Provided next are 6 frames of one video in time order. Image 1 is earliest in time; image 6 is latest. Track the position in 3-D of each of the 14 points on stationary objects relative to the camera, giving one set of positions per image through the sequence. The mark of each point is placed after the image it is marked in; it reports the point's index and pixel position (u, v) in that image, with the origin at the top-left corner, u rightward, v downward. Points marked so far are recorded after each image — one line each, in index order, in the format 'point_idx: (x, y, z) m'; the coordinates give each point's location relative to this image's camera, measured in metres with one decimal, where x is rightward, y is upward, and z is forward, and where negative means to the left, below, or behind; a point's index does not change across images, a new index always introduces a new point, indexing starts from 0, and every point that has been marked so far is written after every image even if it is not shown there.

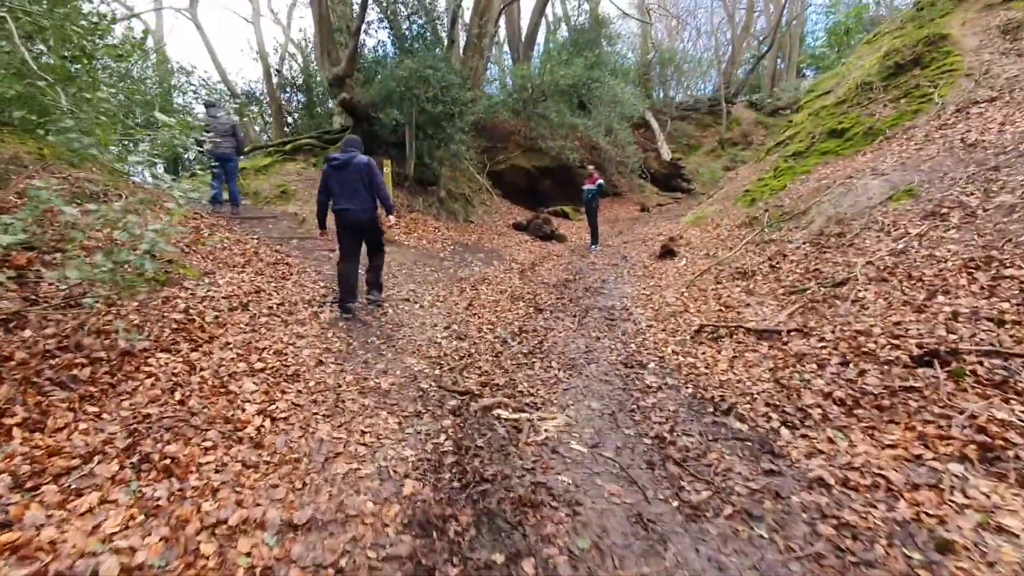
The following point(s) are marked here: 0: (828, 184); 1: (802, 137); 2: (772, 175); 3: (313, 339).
0: (+6.8, +2.3, +11.0) m
1: (+8.8, +4.6, +15.4) m
2: (+7.4, +3.2, +14.5) m
3: (-2.3, -0.6, +5.8) m
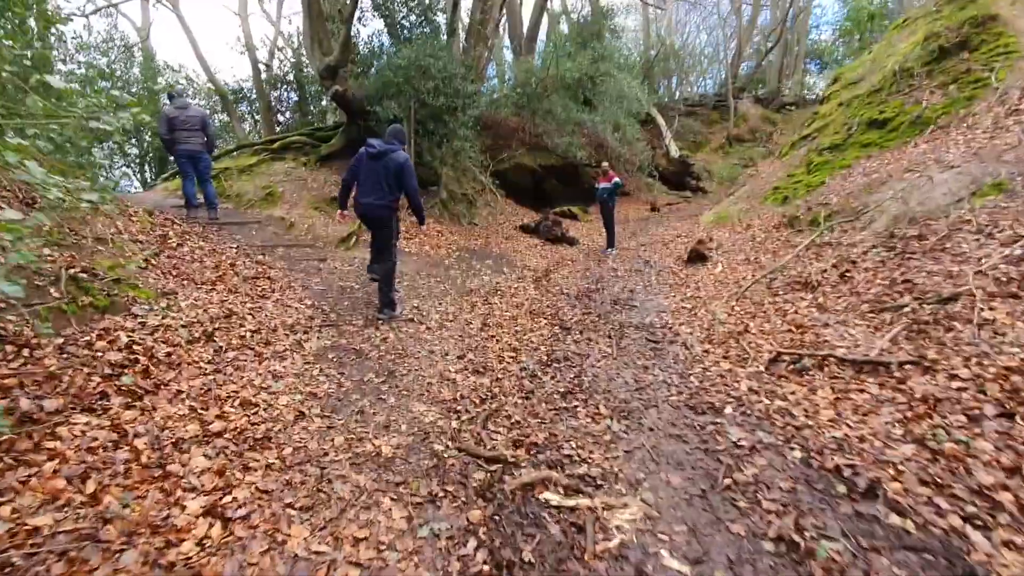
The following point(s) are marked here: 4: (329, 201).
0: (+7.1, +2.1, +9.8) m
1: (+9.0, +4.4, +14.2) m
2: (+7.7, +3.1, +13.3) m
3: (-2.0, -0.8, +4.6) m
4: (-4.3, +2.1, +11.8) m
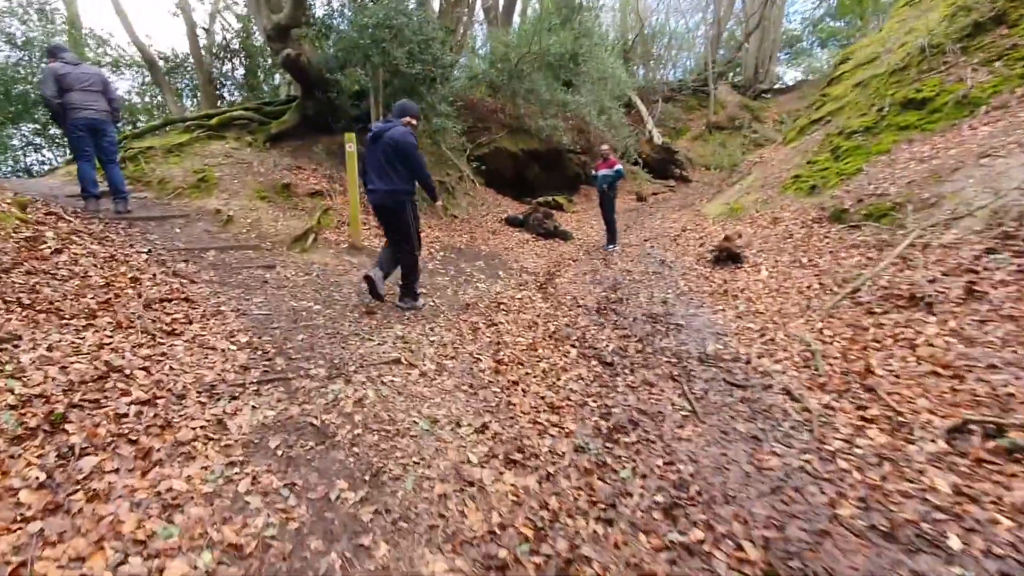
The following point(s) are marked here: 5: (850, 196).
0: (+7.1, +2.0, +8.3) m
1: (+8.7, +4.5, +12.8) m
2: (+7.4, +3.0, +11.8) m
3: (-1.6, -1.1, +2.5) m
4: (-4.4, +1.9, +9.6) m
5: (+6.3, +1.7, +9.4) m
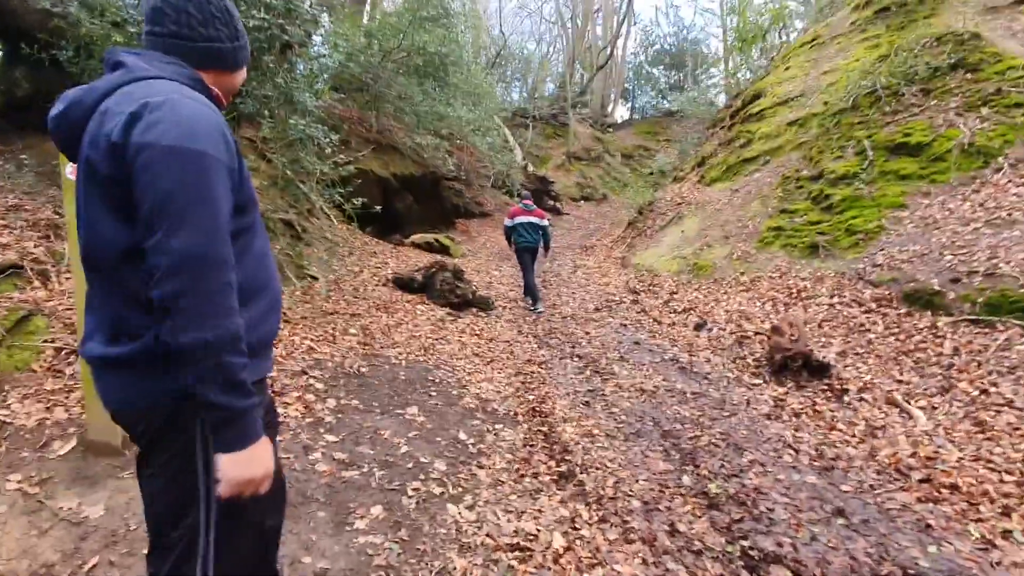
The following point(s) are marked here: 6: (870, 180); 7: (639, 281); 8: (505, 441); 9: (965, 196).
0: (+6.6, +0.7, +6.2) m
1: (+6.6, +3.0, +11.0) m
2: (+5.8, +1.5, +9.7) m
3: (+0.5, -2.5, -2.2) m
4: (-4.6, +0.2, +3.6) m
5: (+5.5, +0.3, +7.0) m
6: (+6.5, +2.0, +9.3) m
7: (+2.8, +0.2, +11.1) m
8: (-0.1, -1.4, +4.6) m
9: (+7.0, +1.4, +7.9) m
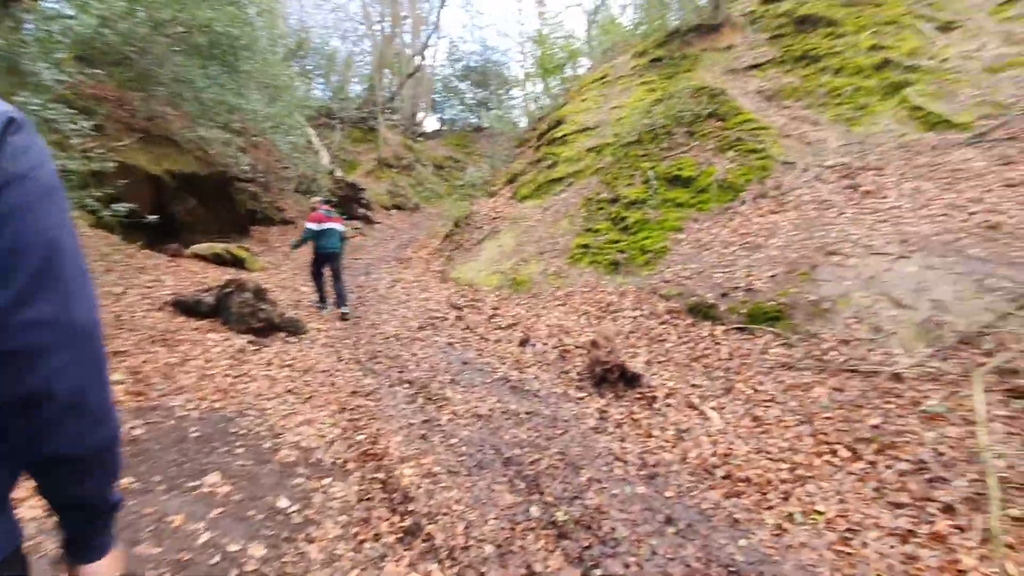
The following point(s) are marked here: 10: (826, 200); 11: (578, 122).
0: (+4.3, +0.5, +7.9) m
1: (+2.4, +2.7, +12.4) m
2: (+2.2, +1.3, +10.8) m
3: (+1.6, -2.6, -2.2) m
4: (-5.3, -0.1, +1.4) m
5: (+2.9, 0.0, +8.2) m
6: (+3.0, +1.7, +10.8) m
7: (-1.1, -0.2, +11.0) m
8: (-1.4, -1.7, +4.0) m
9: (+4.0, +1.2, +9.6) m
10: (+5.5, +1.5, +8.9) m
11: (+2.1, +5.2, +15.9) m
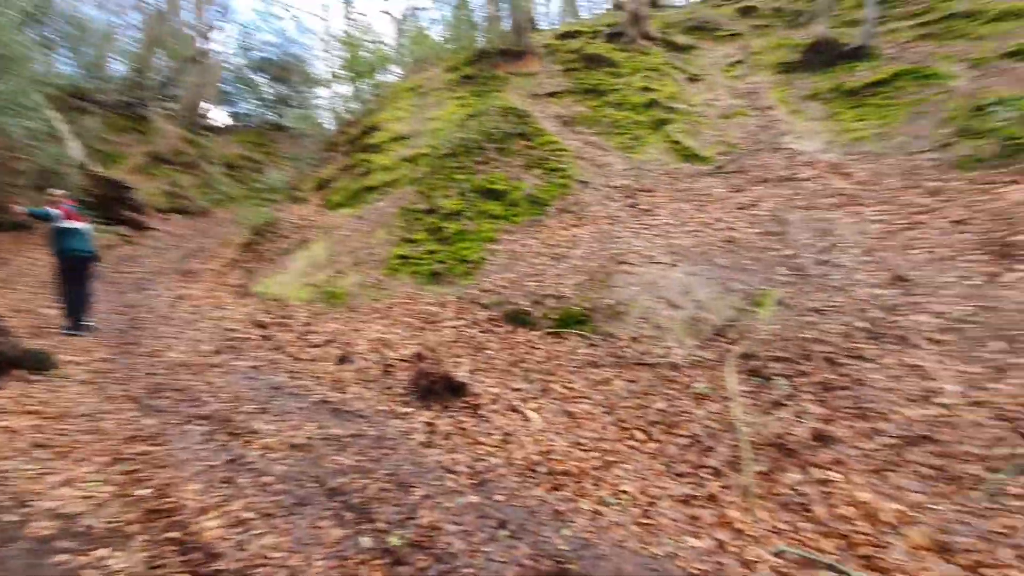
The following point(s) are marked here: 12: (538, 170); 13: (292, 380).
0: (+1.3, +0.4, +8.9) m
1: (-2.1, +2.5, +12.5) m
2: (-1.7, +1.1, +10.9) m
3: (+2.4, -2.6, -1.5) m
4: (-5.3, -0.3, -0.5) m
5: (0.0, -0.1, +8.7) m
6: (-0.9, +1.6, +11.2) m
7: (-4.8, -0.5, +9.9) m
8: (-2.5, -1.8, +3.2) m
9: (+0.4, +1.1, +10.4) m
10: (+2.1, +1.5, +10.2) m
11: (-3.7, +4.9, +15.7) m
12: (+0.6, +2.8, +12.0) m
13: (-3.1, -1.3, +7.1) m
